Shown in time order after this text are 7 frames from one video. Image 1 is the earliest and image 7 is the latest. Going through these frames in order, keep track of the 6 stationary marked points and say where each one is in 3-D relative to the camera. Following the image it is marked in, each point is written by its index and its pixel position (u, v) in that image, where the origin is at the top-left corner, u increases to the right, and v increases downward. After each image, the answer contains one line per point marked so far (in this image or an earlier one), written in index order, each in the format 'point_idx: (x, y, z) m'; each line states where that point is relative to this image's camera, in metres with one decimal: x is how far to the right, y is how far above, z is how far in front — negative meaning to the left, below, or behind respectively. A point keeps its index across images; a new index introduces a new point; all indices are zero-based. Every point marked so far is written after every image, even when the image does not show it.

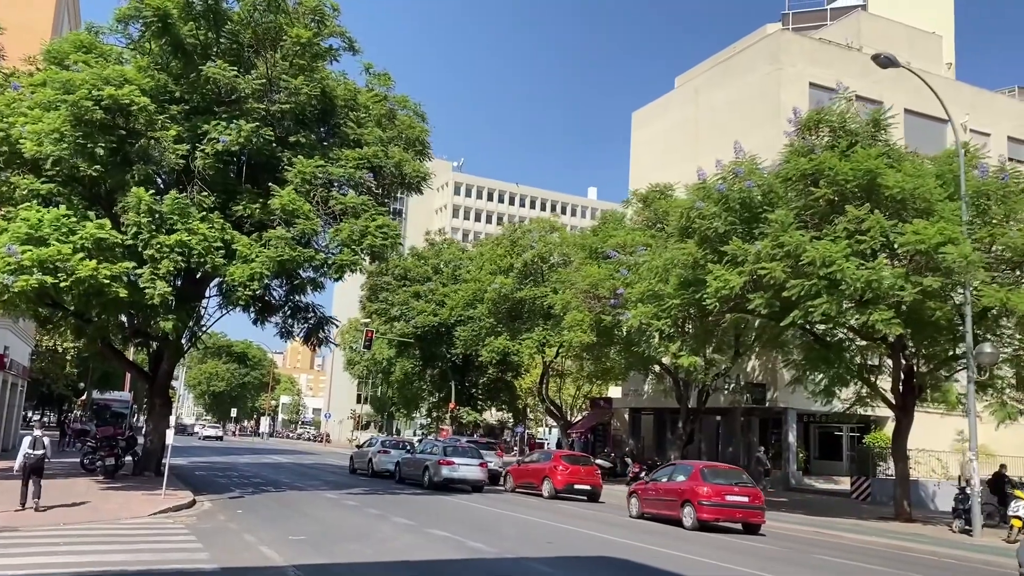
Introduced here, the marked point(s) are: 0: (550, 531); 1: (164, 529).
0: (+0.7, -4.0, +14.4) m
1: (-5.6, -3.9, +14.3) m
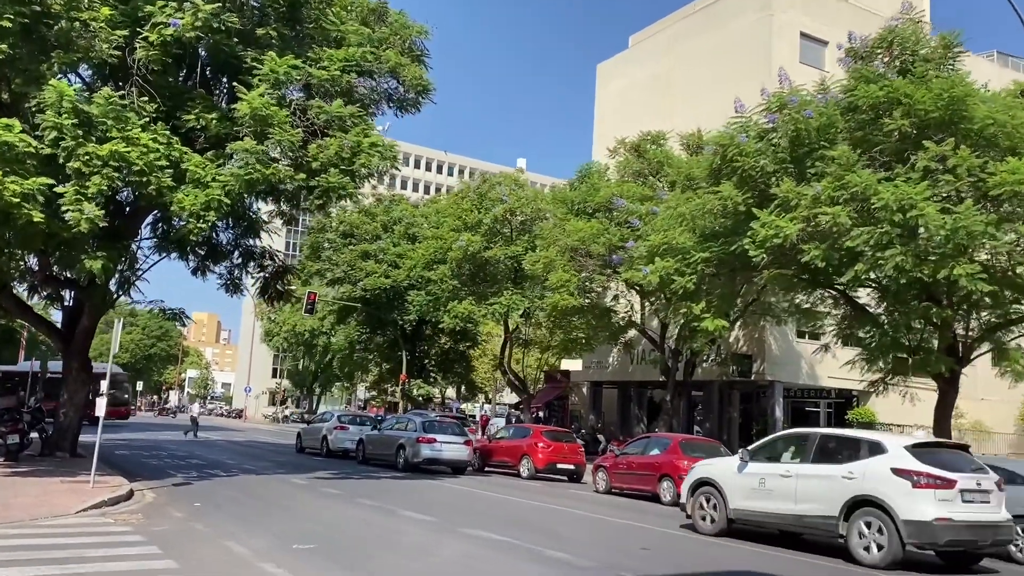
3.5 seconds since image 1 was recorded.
0: (+1.5, -3.1, +11.1) m
1: (-4.8, -2.8, +10.3) m
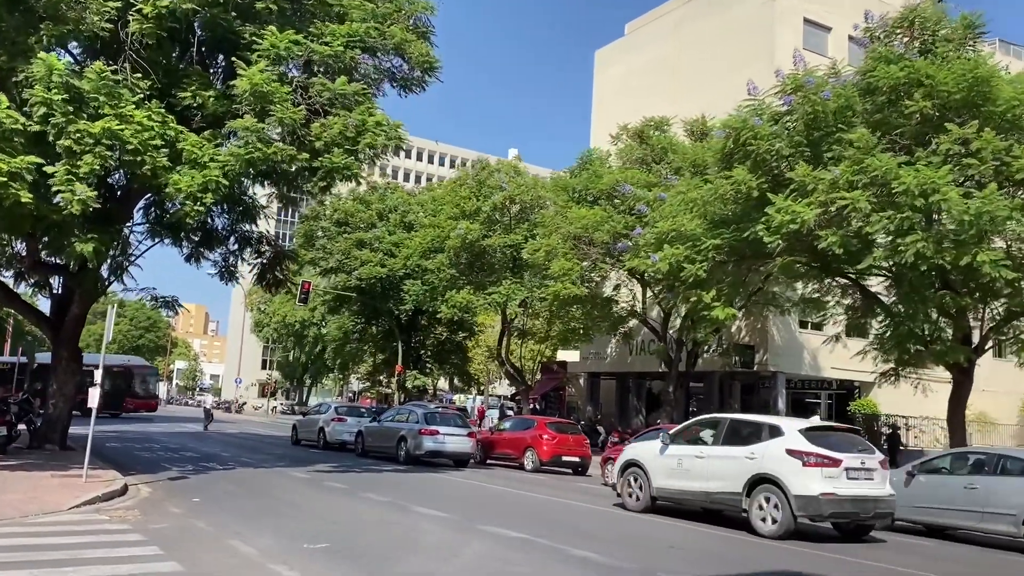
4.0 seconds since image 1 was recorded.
0: (+1.7, -2.9, +10.6) m
1: (-4.6, -2.7, +9.7) m
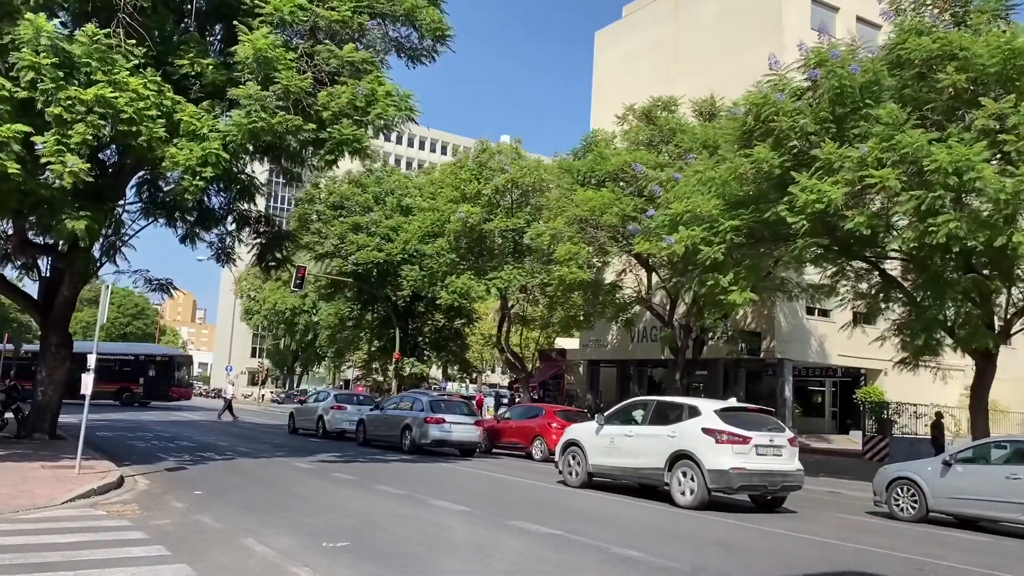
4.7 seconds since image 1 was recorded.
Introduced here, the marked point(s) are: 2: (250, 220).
0: (+2.0, -2.7, +9.9) m
1: (-4.3, -2.4, +9.0) m
2: (-5.5, +1.4, +18.5) m
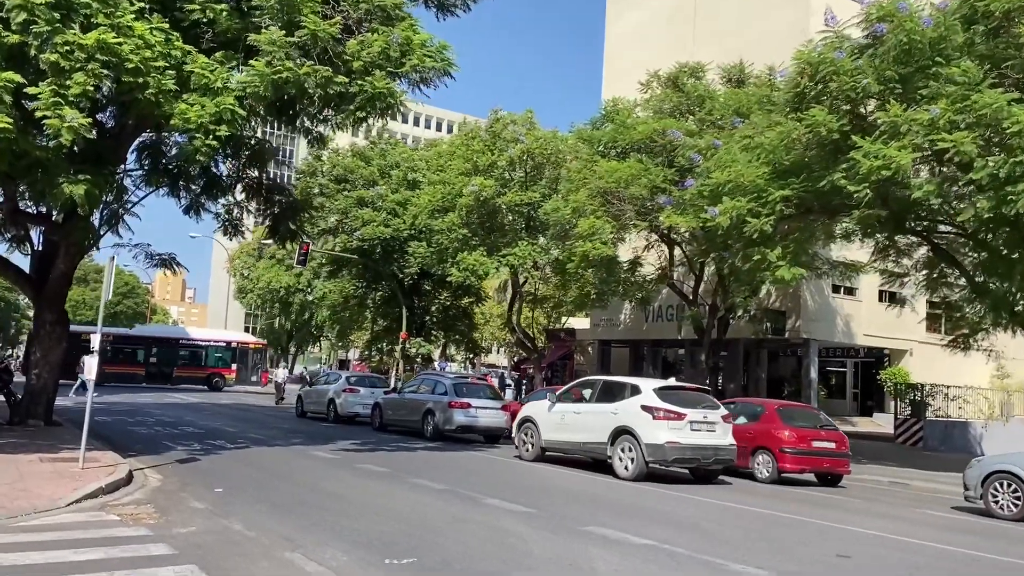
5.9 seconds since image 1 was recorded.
0: (+2.8, -2.4, +8.7) m
1: (-3.5, -2.1, +7.7) m
2: (-4.9, +1.9, +17.1) m
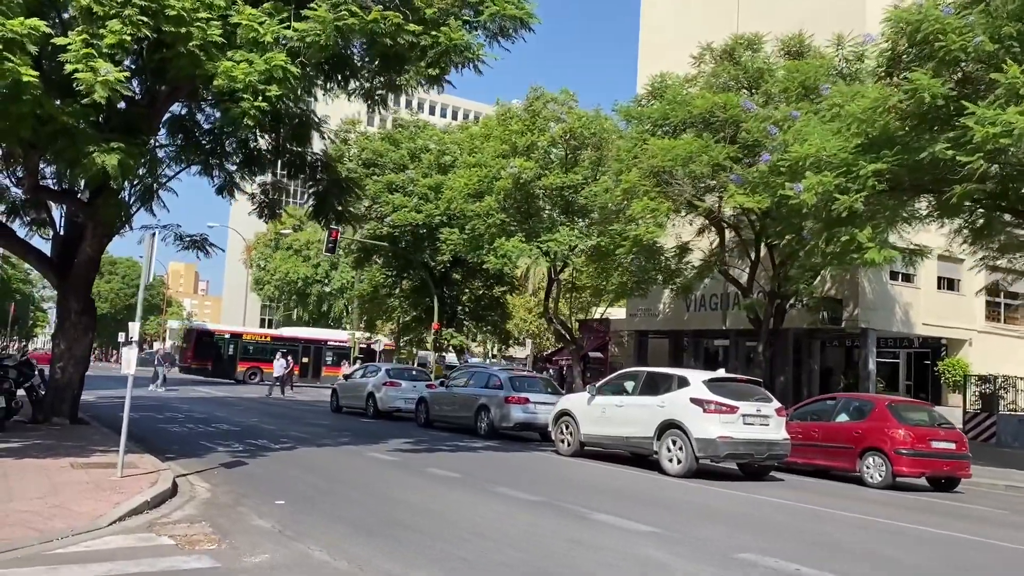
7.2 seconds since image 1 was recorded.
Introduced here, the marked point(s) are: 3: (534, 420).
0: (+3.8, -2.2, +7.2) m
1: (-2.5, -2.0, +6.3) m
2: (-3.8, +2.2, +15.7) m
3: (+0.4, -2.4, +16.3) m
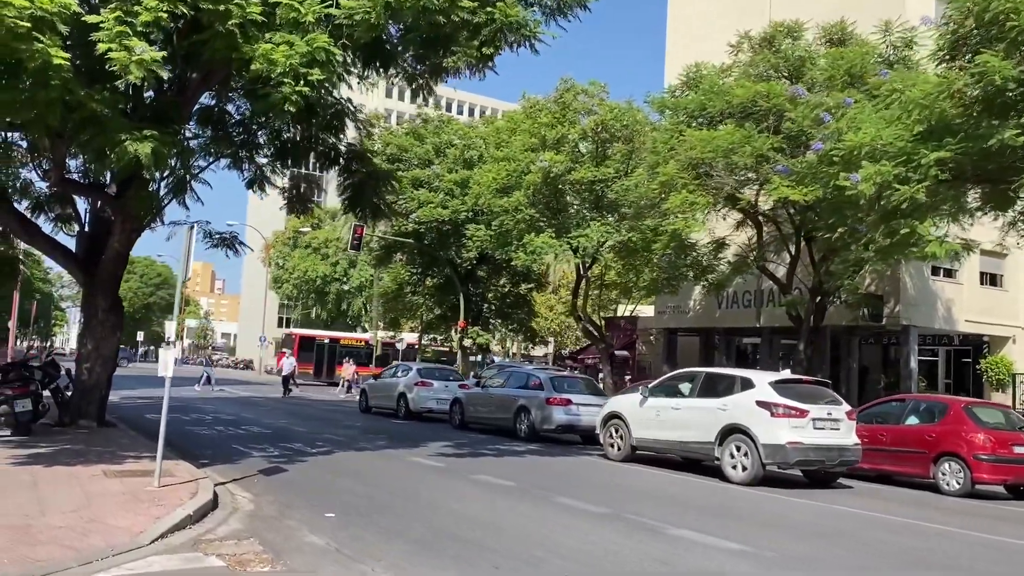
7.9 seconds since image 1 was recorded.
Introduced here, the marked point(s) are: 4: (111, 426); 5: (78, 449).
0: (+4.4, -2.1, +6.5) m
1: (-1.9, -1.9, +5.6) m
2: (-3.0, +2.2, +15.1) m
3: (+1.1, -2.4, +15.6) m
4: (-6.7, -2.3, +14.8) m
5: (-5.6, -2.1, +11.4) m
